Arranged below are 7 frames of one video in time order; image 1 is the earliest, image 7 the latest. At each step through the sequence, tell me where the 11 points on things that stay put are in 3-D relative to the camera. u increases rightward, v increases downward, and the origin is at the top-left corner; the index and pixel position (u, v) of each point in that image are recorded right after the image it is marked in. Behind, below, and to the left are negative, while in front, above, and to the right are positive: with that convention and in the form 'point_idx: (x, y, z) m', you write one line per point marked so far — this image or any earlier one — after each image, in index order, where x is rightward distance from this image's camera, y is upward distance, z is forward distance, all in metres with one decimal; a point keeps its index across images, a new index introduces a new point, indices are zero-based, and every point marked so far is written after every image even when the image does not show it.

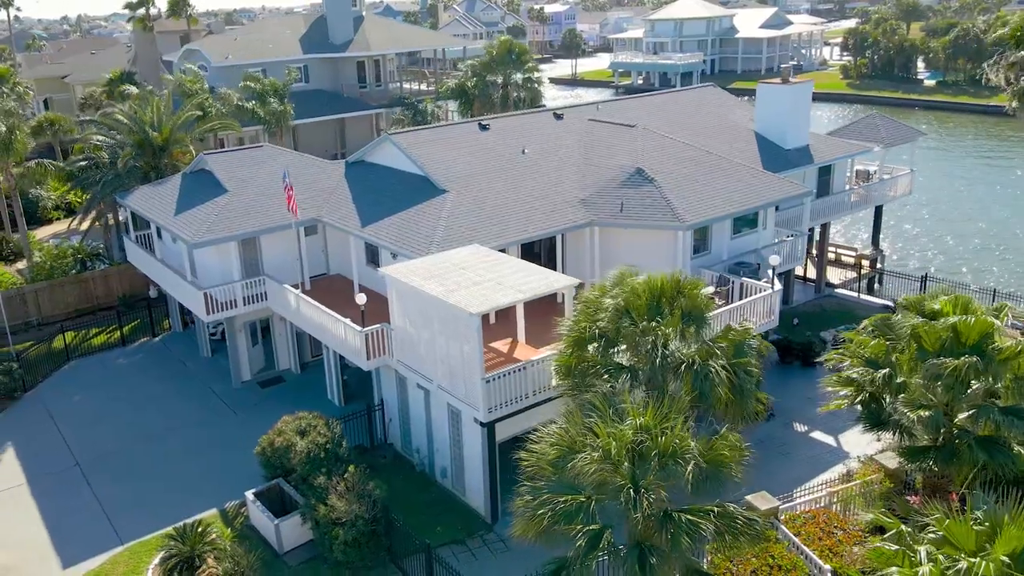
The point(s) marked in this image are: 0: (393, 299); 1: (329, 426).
0: (-2.7, -0.3, +19.5) m
1: (-4.0, -3.1, +19.1) m
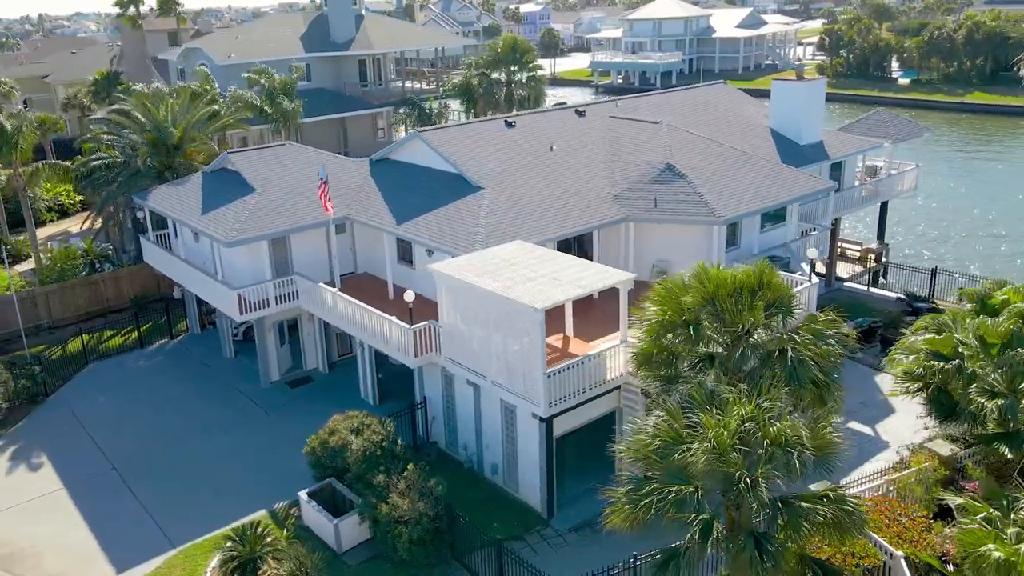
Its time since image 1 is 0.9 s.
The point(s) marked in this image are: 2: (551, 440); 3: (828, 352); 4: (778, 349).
0: (-1.5, -0.2, +19.4) m
1: (-2.8, -3.0, +19.0) m
2: (+0.8, -3.2, +18.3) m
3: (+5.1, -1.0, +13.8) m
4: (+4.2, -1.0, +13.5) m
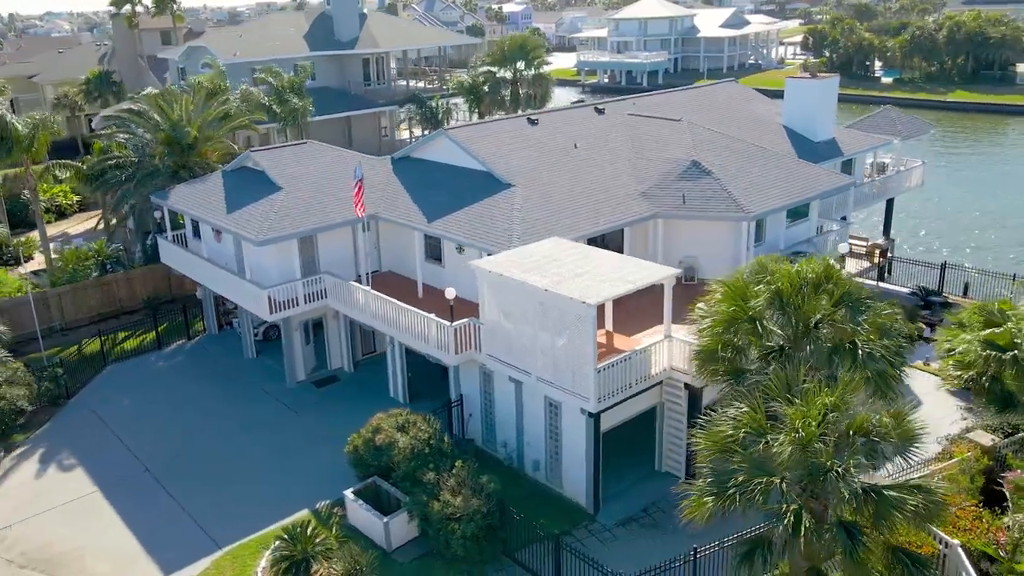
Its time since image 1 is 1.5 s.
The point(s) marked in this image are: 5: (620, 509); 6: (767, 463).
0: (-0.6, -0.1, +19.4) m
1: (-1.8, -3.0, +19.0) m
2: (+1.9, -3.1, +18.4) m
3: (+6.2, -0.9, +14.0) m
4: (+5.4, -0.9, +13.7) m
5: (+2.4, -4.9, +19.1) m
6: (+3.5, -2.4, +11.9) m
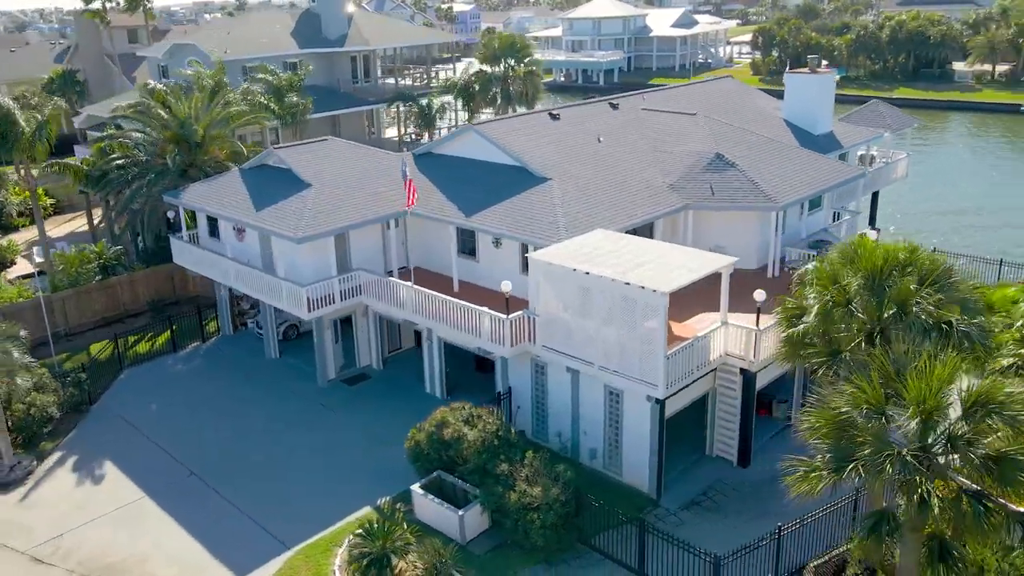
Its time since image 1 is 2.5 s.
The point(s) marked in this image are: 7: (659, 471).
0: (+0.7, +0.1, +19.6) m
1: (-0.4, -2.8, +19.1) m
2: (+3.3, -2.9, +18.7) m
3: (+7.9, -0.6, +14.6) m
4: (+7.1, -0.5, +14.3) m
5: (+3.8, -4.6, +19.4) m
6: (+5.4, -2.1, +12.4) m
7: (+3.3, -4.1, +19.1) m
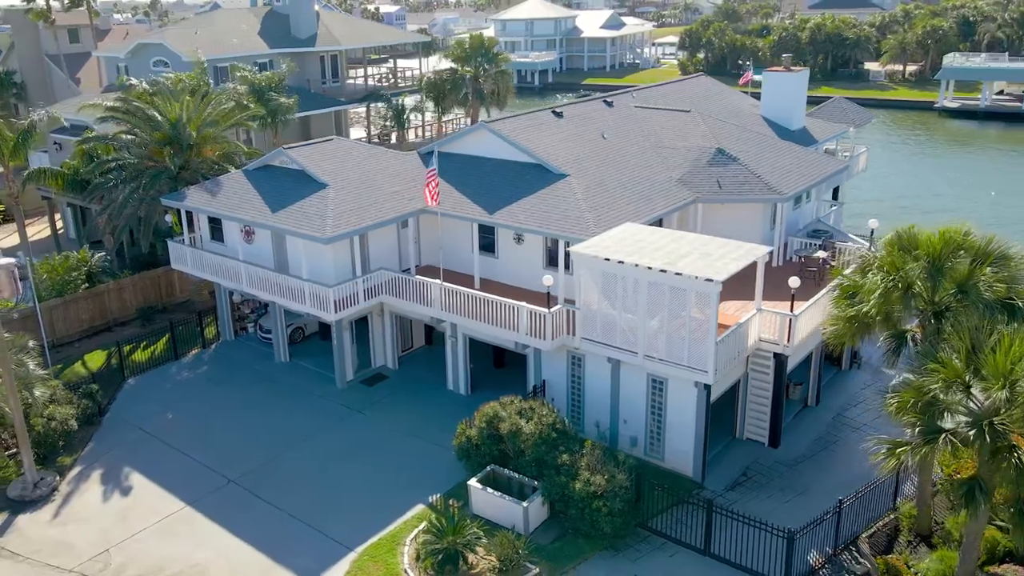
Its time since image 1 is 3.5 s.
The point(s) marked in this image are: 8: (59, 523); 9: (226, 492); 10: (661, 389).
0: (+1.7, +0.2, +20.0) m
1: (+0.7, -2.7, +19.3) m
2: (+4.4, -2.7, +19.4) m
3: (+9.4, -0.2, +15.8) m
4: (+8.6, -0.2, +15.4) m
5: (+4.9, -4.4, +20.2) m
6: (+7.2, -1.8, +13.3) m
7: (+4.4, -3.8, +19.8) m
8: (-10.0, -5.2, +18.8) m
9: (-6.7, -4.8, +20.0) m
10: (+3.5, -2.3, +19.9) m
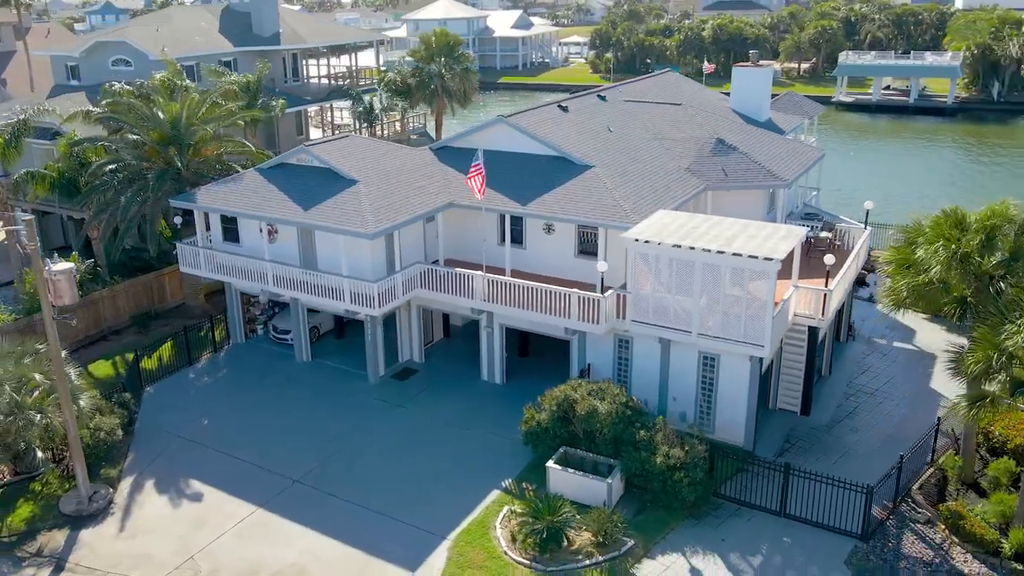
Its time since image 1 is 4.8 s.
0: (+3.1, +0.6, +20.8) m
1: (+2.2, -2.3, +20.1) m
2: (+5.9, -2.2, +20.6) m
3: (+11.2, +0.5, +17.7) m
4: (+10.5, +0.5, +17.2) m
5: (+6.4, -3.9, +21.4) m
6: (+9.4, -1.2, +14.9) m
7: (+5.9, -3.3, +20.9) m
8: (-8.2, -5.2, +18.2) m
9: (-5.1, -4.7, +19.7) m
10: (+4.9, -1.9, +20.9) m
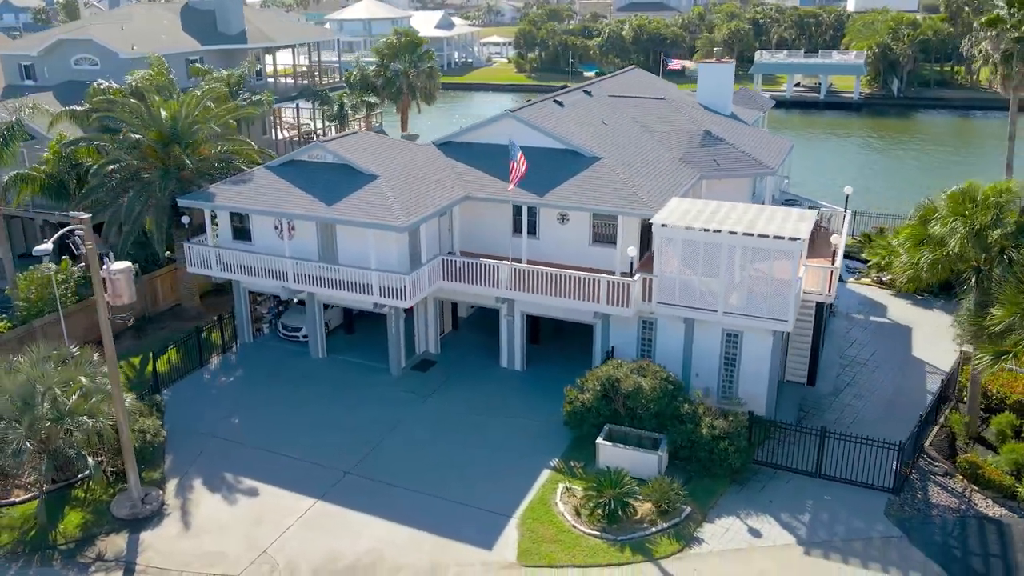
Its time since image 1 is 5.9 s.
0: (+3.9, +1.1, +21.9) m
1: (+3.3, -1.9, +21.0) m
2: (+6.9, -1.6, +21.9) m
3: (+12.3, +1.2, +19.6) m
4: (+11.7, +1.2, +19.1) m
5: (+7.3, -3.3, +22.8) m
6: (+10.9, -0.5, +16.7) m
7: (+6.8, -2.8, +22.3) m
8: (-6.8, -5.2, +18.0) m
9: (-3.9, -4.5, +19.9) m
10: (+5.8, -1.4, +22.2) m
